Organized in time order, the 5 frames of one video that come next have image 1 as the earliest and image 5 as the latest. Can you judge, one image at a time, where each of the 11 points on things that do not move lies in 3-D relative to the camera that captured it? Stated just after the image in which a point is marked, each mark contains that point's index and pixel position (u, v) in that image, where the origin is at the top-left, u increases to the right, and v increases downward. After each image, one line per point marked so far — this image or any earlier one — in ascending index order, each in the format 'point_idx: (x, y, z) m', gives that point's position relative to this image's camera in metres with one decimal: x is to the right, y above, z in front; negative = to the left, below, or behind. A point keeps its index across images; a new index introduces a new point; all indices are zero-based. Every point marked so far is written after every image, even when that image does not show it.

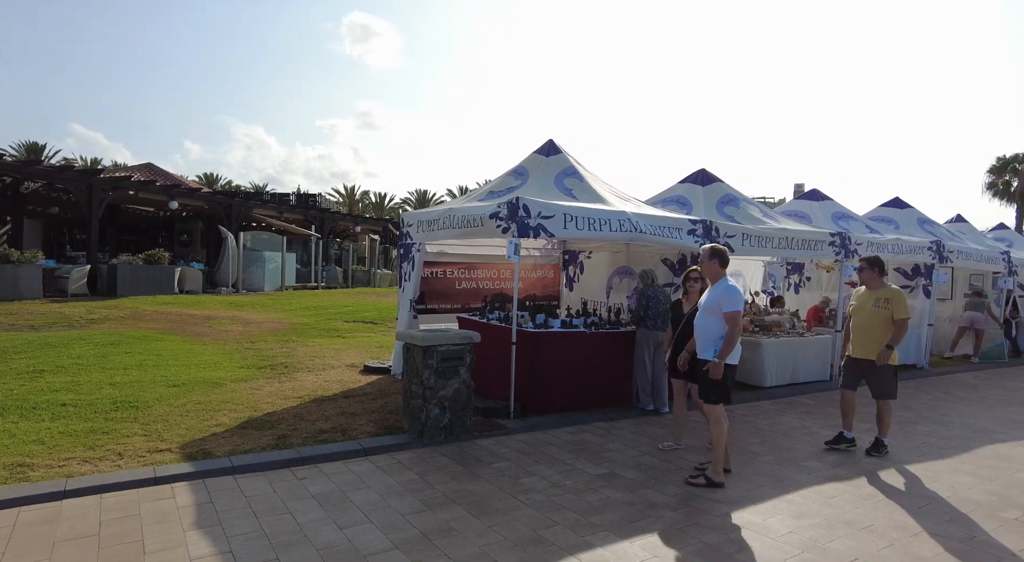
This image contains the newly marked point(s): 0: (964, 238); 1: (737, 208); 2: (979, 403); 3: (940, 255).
0: (+10.2, +1.0, +13.6) m
1: (+3.6, +1.1, +9.5) m
2: (+6.6, -1.7, +8.6) m
3: (+8.1, +0.5, +11.5) m
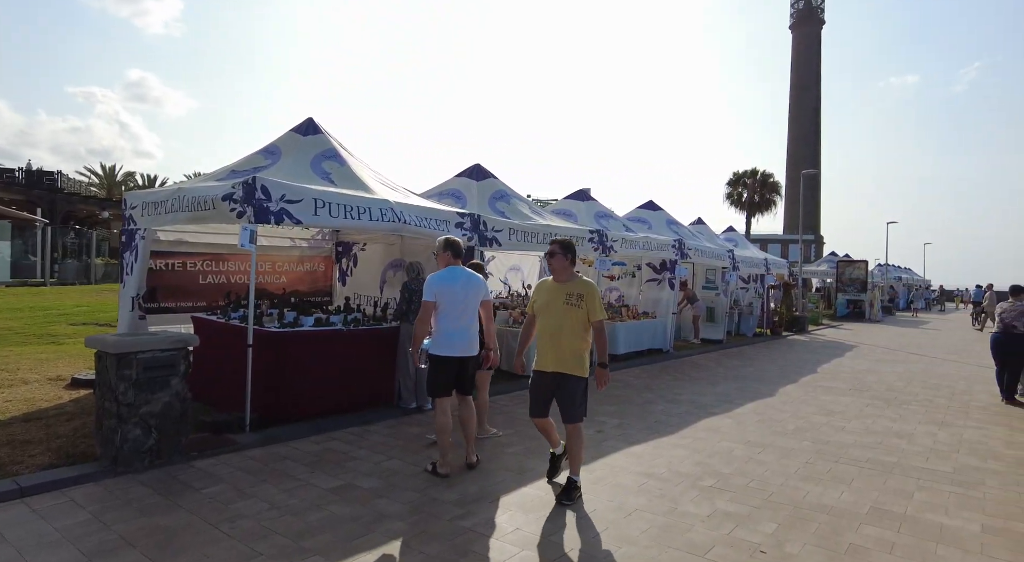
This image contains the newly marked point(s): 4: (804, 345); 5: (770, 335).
0: (+4.9, +1.1, +15.7) m
1: (-0.1, +1.2, +9.7) m
2: (+3.1, -1.6, +9.9) m
3: (+3.7, +0.6, +13.1) m
4: (+8.0, -1.8, +16.6) m
5: (+7.8, -1.6, +18.3) m
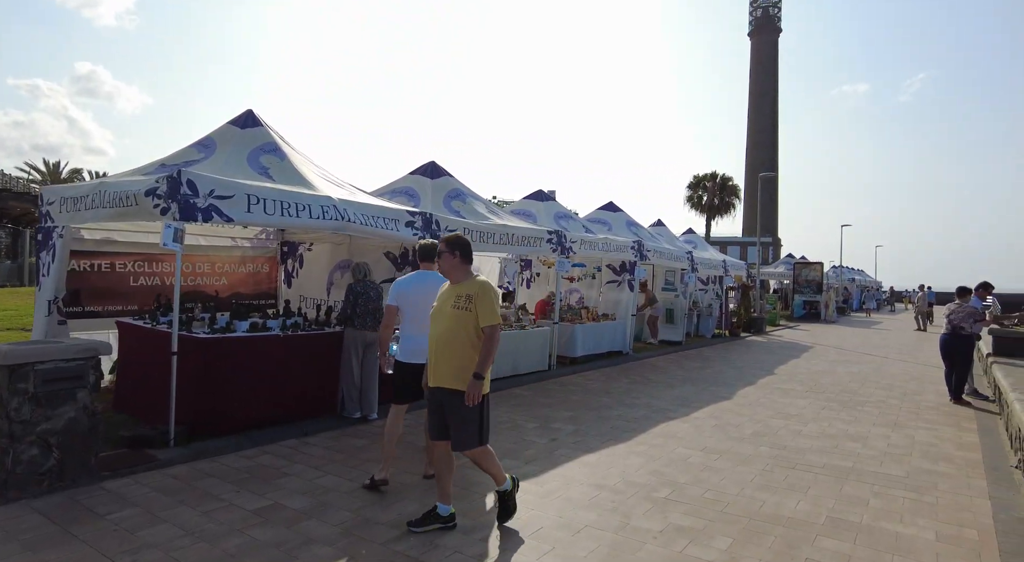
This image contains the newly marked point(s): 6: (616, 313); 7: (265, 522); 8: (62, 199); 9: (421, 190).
0: (+3.9, +1.1, +15.6) m
1: (-0.8, +1.2, +9.4) m
2: (+2.4, -1.7, +9.7) m
3: (+2.8, +0.6, +13.0) m
4: (+6.9, -1.8, +16.7) m
5: (+6.6, -1.7, +18.4) m
6: (+2.3, -0.7, +13.4) m
7: (-1.6, -1.5, +3.8) m
8: (-4.7, +0.9, +6.3) m
9: (-1.4, +1.4, +9.4) m
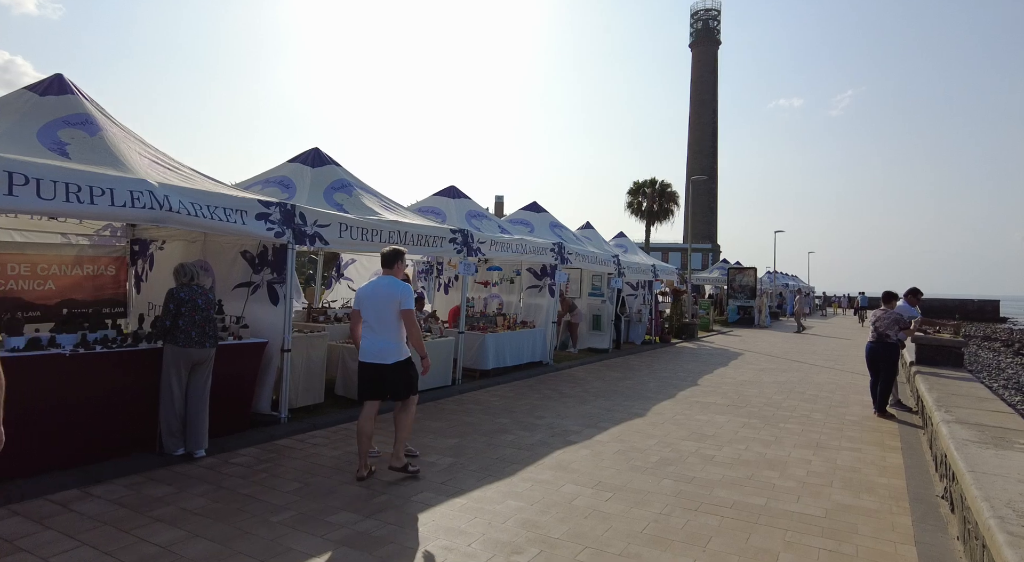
0: (+1.9, +0.9, +14.8) m
1: (-2.2, +1.1, +8.3) m
2: (+0.9, -1.7, +8.8) m
3: (+1.0, +0.5, +12.1) m
4: (+4.8, -1.9, +16.2) m
5: (+4.3, -1.8, +17.9) m
6: (+0.5, -0.8, +12.5) m
7: (-2.6, -1.5, +2.6) m
8: (-5.9, +0.8, +4.8) m
9: (-2.9, +1.4, +8.2) m
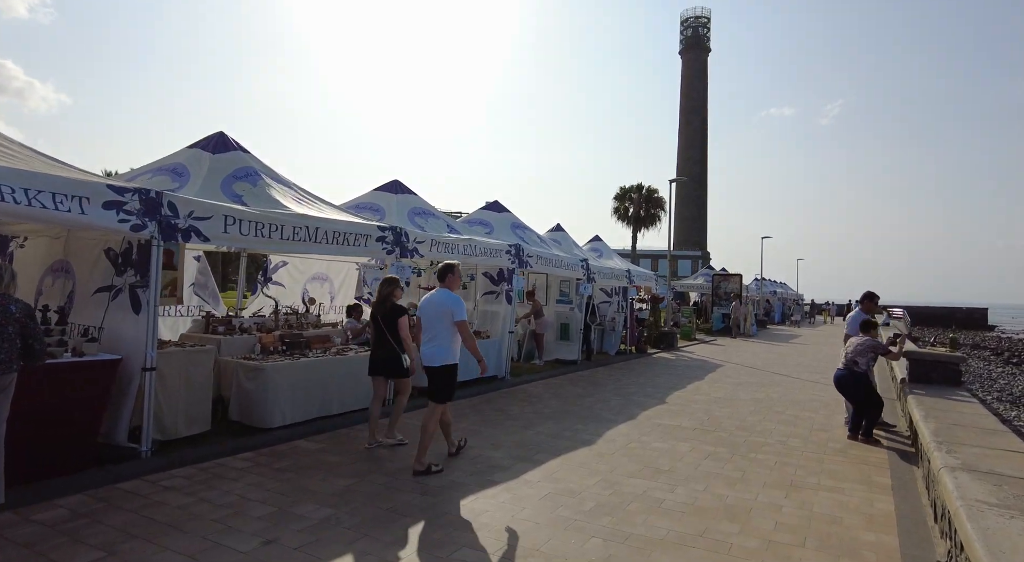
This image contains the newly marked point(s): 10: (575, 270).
0: (+1.0, +0.8, +13.7) m
1: (-3.0, +1.1, +7.1) m
2: (+0.1, -1.8, +7.7) m
3: (+0.1, +0.4, +11.0) m
4: (+3.9, -2.1, +15.1) m
5: (+3.4, -2.0, +16.8) m
6: (-0.4, -0.9, +11.3) m
7: (-3.3, -1.5, +1.4) m
8: (-6.6, +0.8, +3.6) m
9: (-3.7, +1.3, +7.0) m
10: (+1.4, +0.2, +13.0) m
